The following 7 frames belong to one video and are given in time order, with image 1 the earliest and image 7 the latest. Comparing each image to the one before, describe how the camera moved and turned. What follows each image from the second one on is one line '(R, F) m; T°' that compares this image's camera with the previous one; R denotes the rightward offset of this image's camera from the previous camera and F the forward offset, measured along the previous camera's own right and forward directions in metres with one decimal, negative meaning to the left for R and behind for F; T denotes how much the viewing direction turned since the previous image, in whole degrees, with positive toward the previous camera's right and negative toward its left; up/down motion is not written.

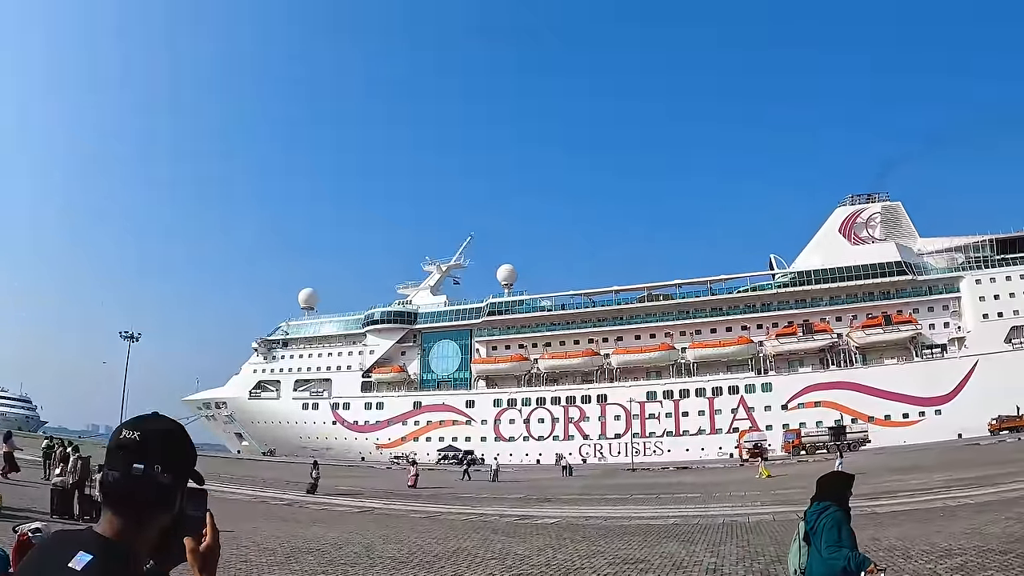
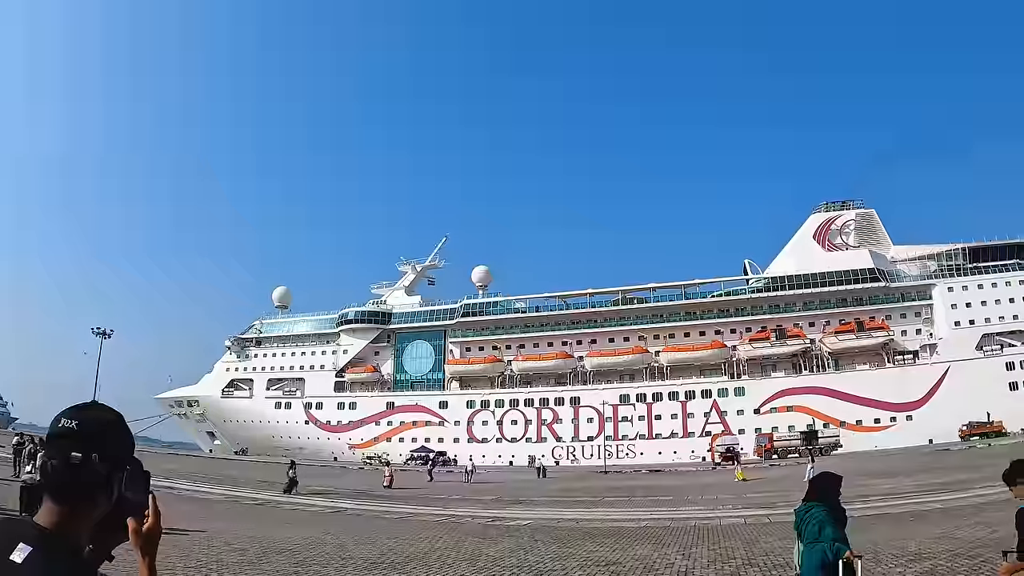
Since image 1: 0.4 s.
(0.0, +0.1) m; +2°
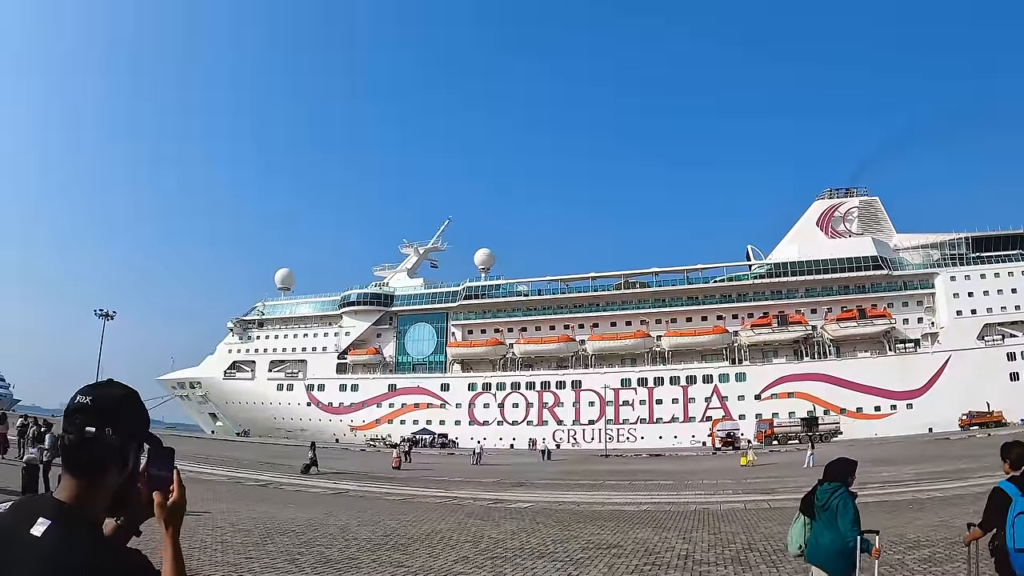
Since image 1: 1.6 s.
(0.0, 0.0) m; 0°
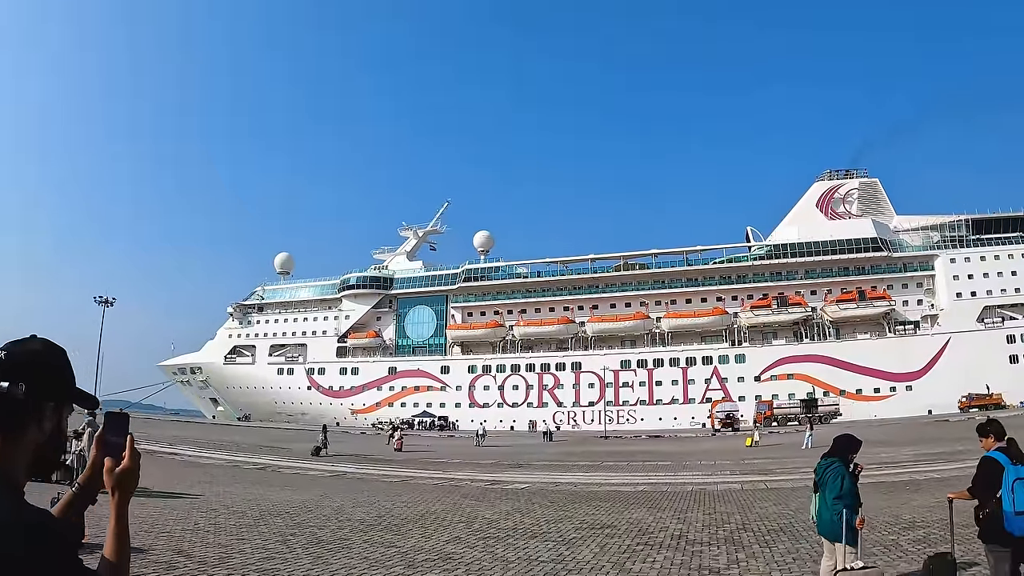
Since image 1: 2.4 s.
(+0.1, +0.1) m; 0°
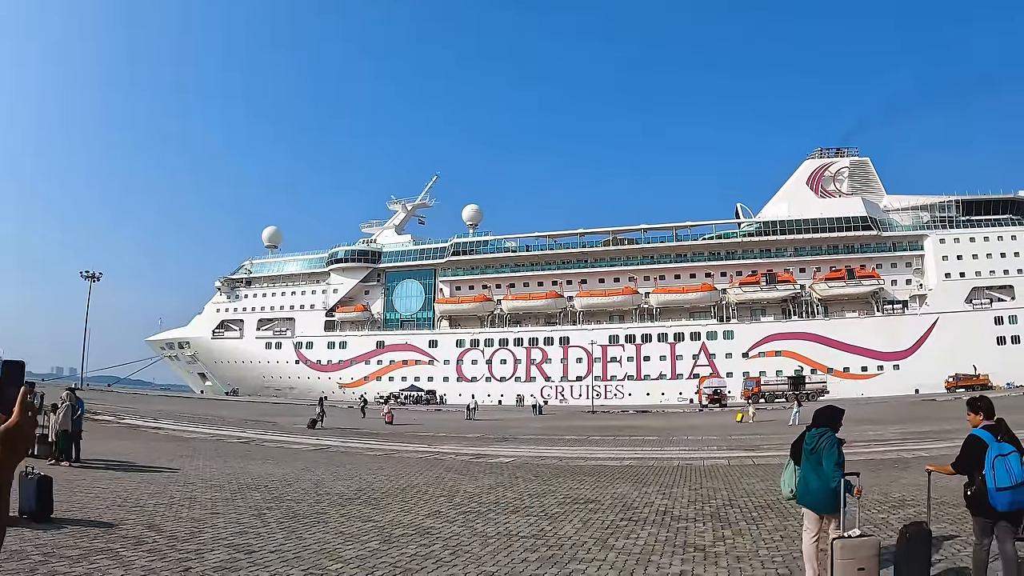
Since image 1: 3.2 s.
(+0.1, +0.3) m; +1°
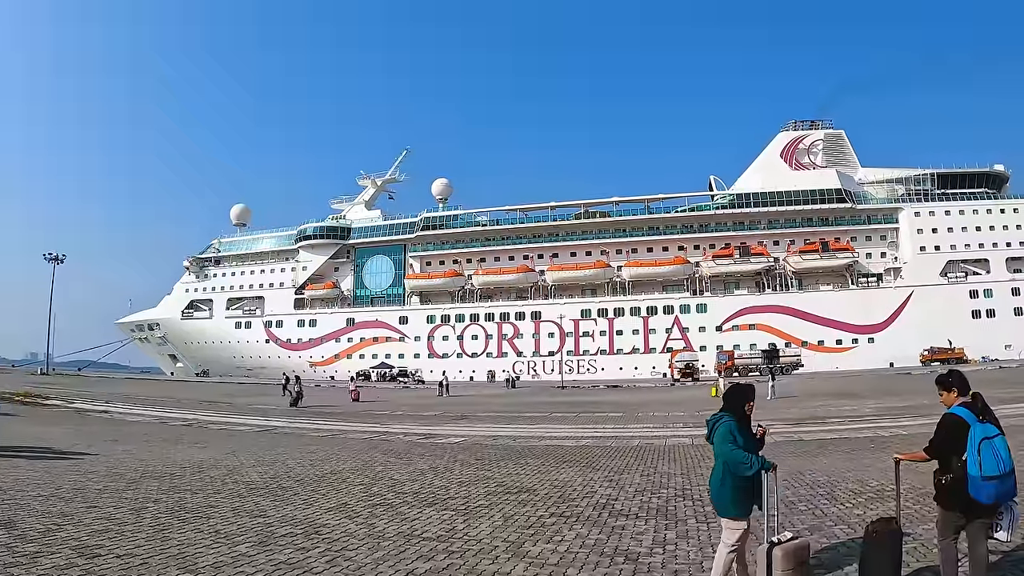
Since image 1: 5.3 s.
(+0.6, +1.0) m; +2°
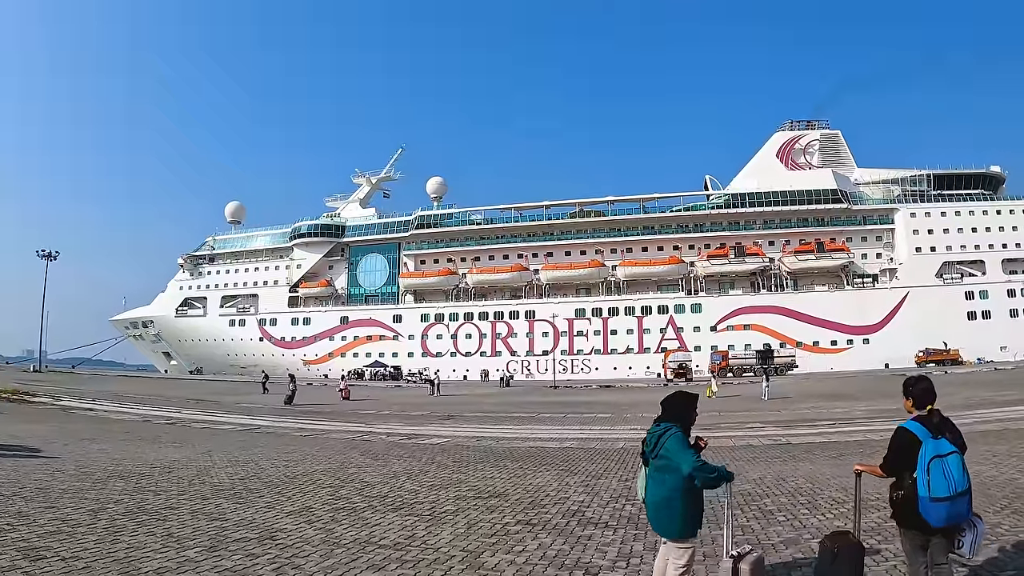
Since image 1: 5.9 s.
(+0.2, +0.3) m; 0°
